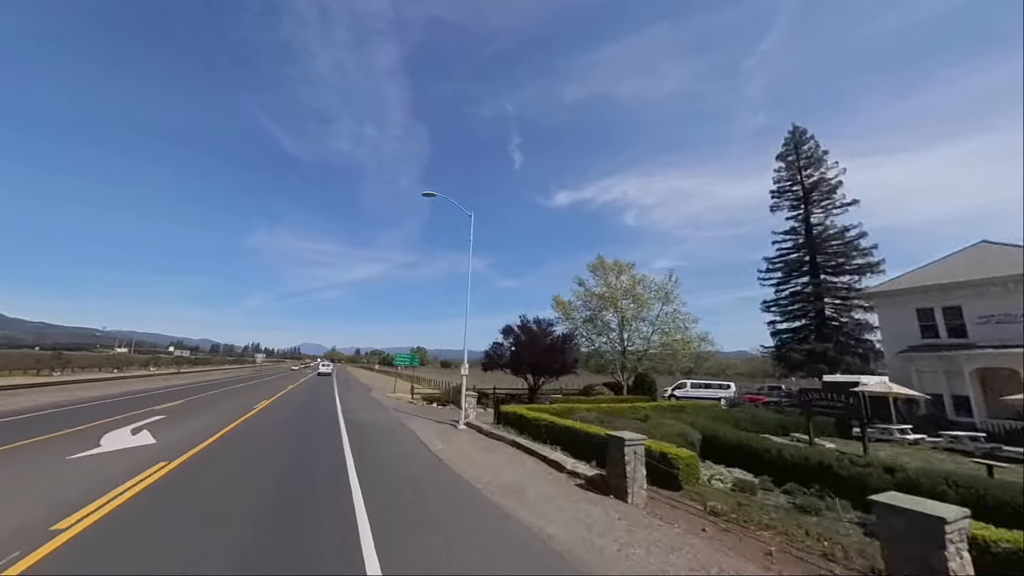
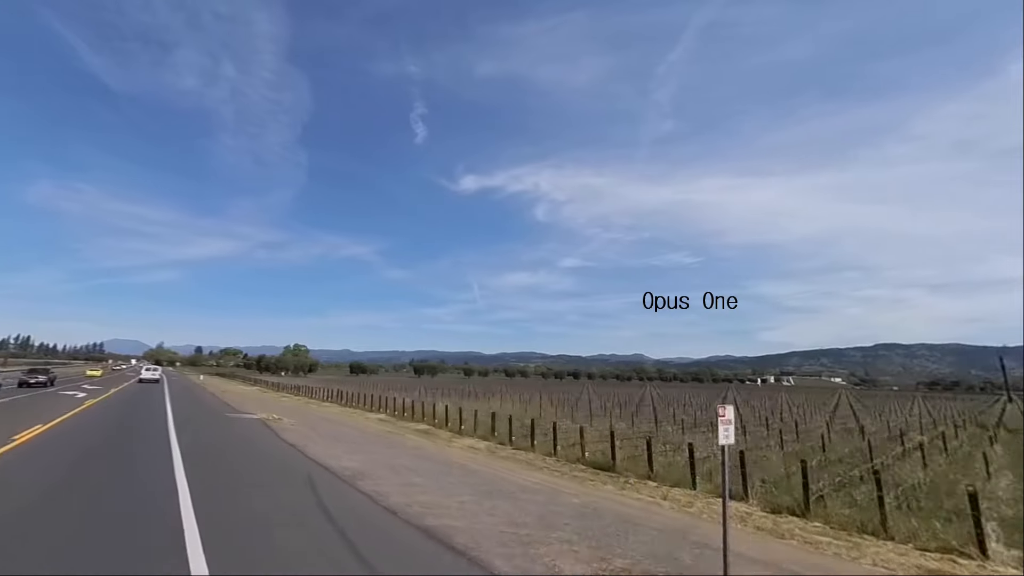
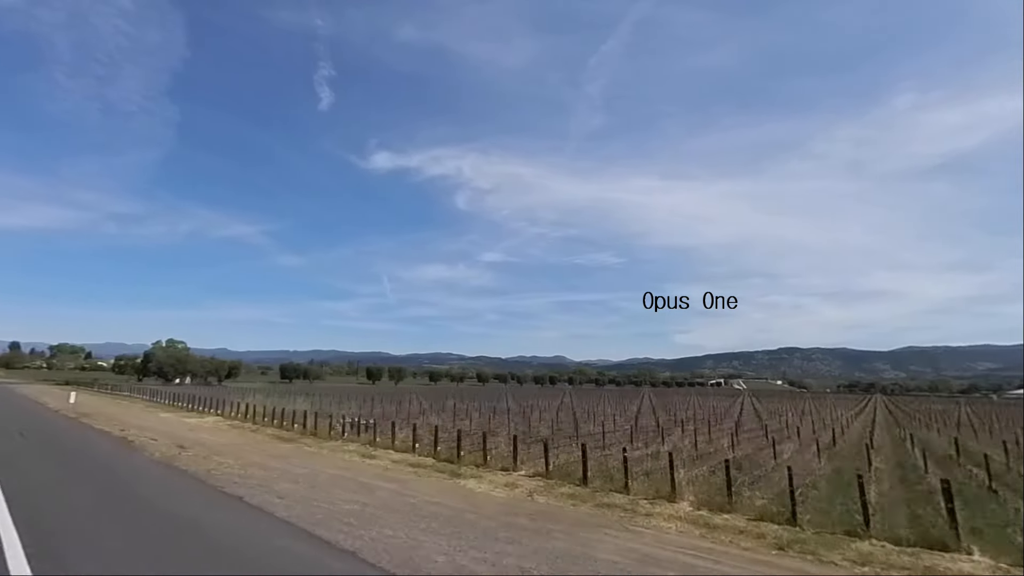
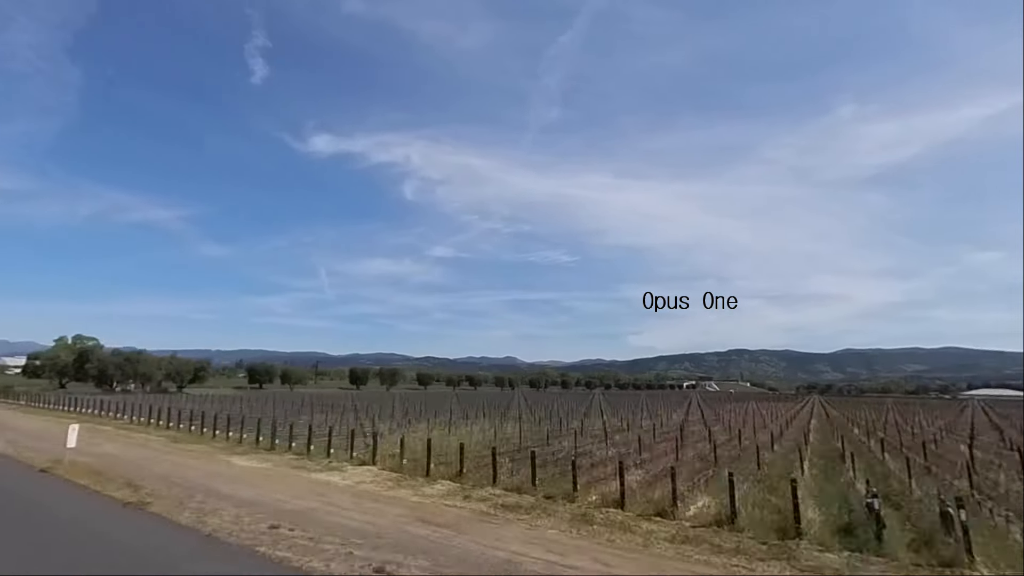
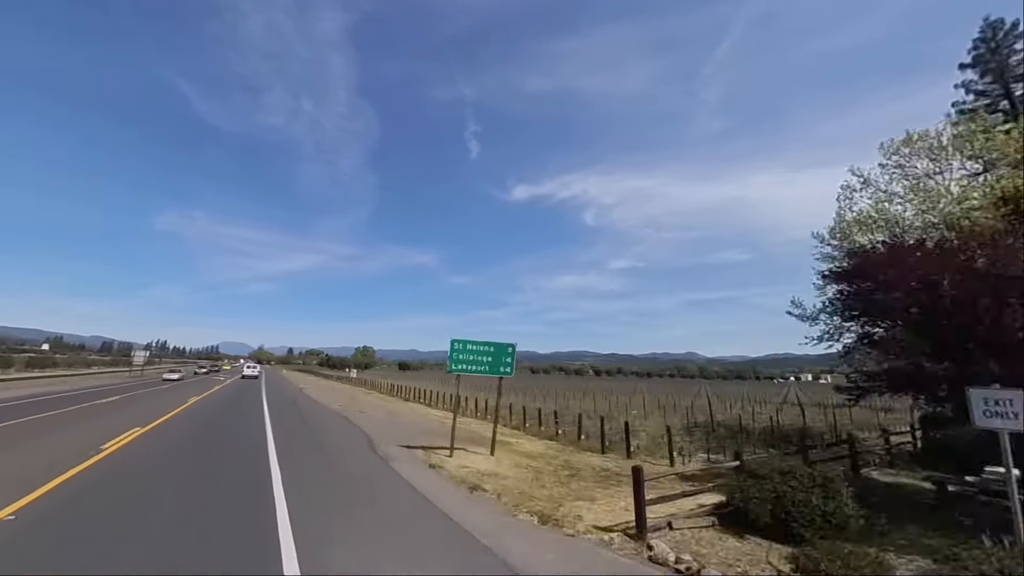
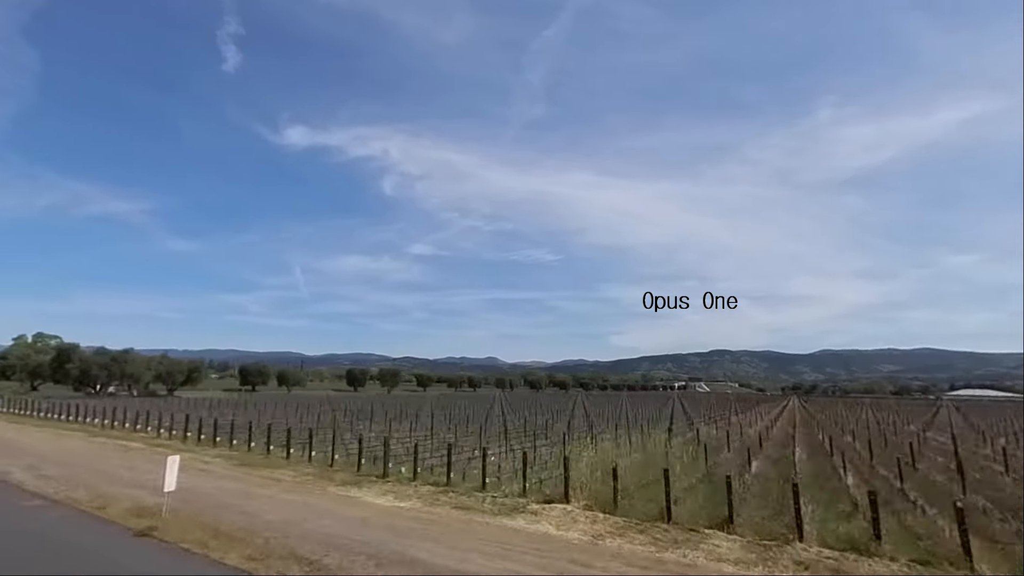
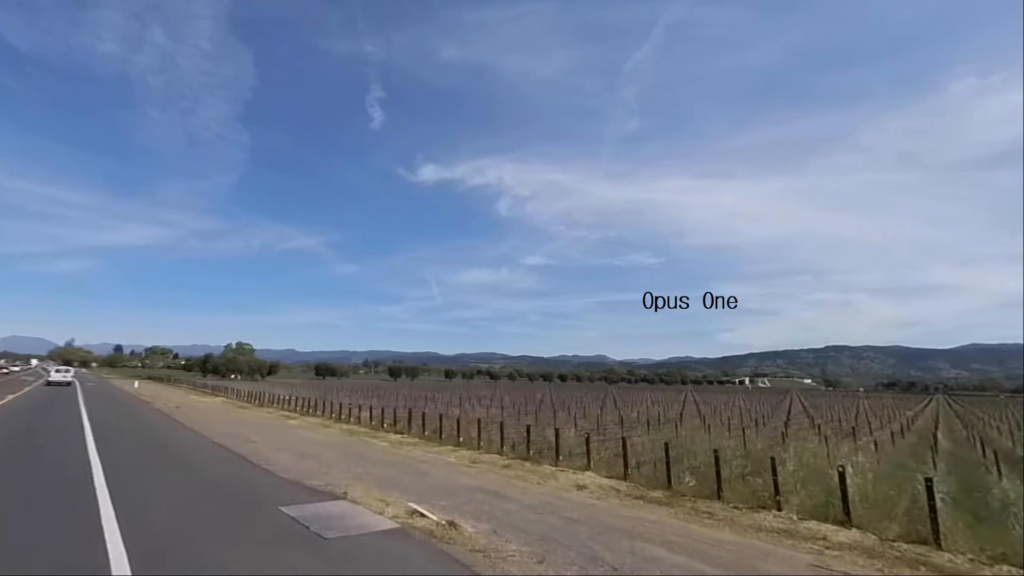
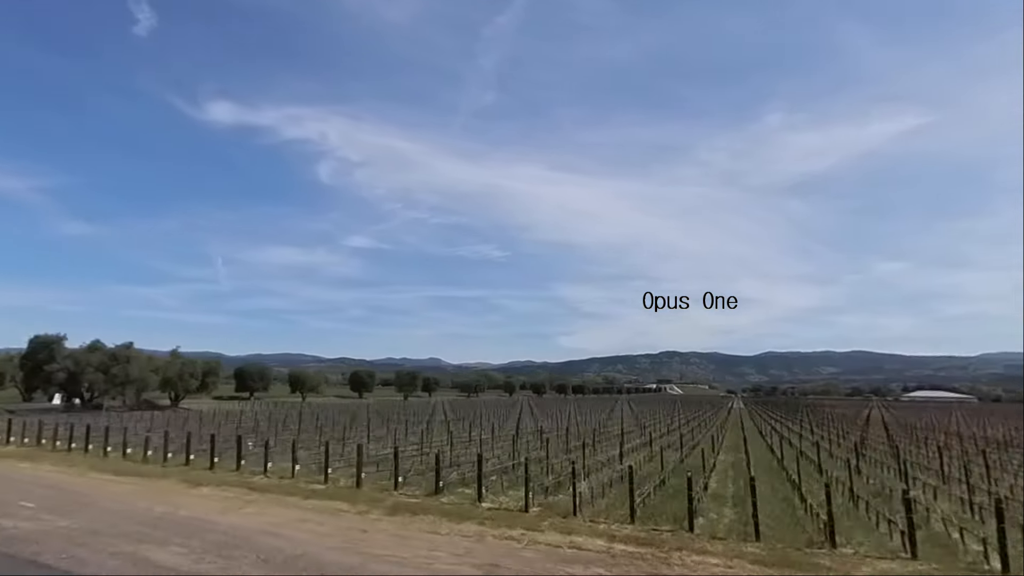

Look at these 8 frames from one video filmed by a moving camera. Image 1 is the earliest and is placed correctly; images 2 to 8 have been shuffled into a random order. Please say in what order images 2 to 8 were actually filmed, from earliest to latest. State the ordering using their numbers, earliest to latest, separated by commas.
5, 2, 7, 3, 4, 6, 8
